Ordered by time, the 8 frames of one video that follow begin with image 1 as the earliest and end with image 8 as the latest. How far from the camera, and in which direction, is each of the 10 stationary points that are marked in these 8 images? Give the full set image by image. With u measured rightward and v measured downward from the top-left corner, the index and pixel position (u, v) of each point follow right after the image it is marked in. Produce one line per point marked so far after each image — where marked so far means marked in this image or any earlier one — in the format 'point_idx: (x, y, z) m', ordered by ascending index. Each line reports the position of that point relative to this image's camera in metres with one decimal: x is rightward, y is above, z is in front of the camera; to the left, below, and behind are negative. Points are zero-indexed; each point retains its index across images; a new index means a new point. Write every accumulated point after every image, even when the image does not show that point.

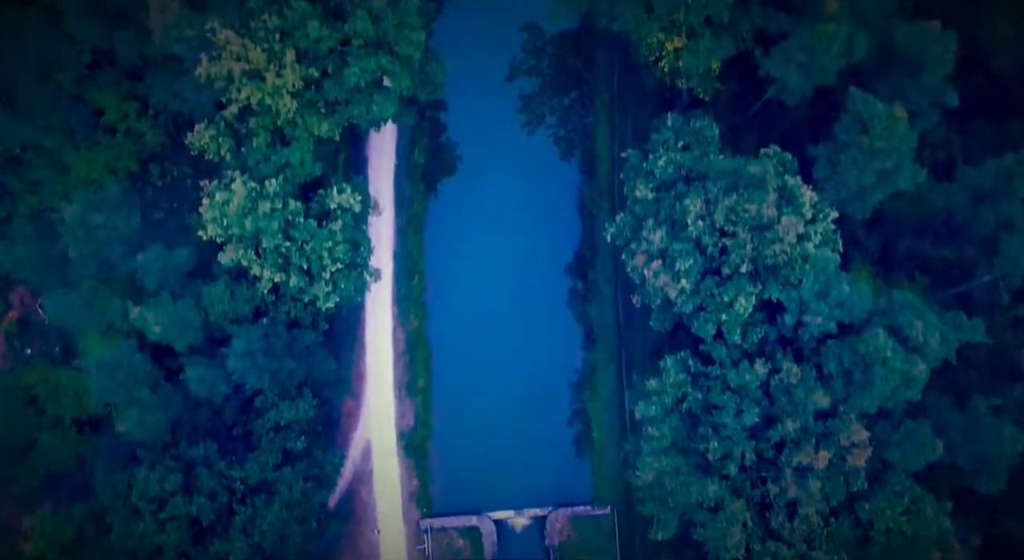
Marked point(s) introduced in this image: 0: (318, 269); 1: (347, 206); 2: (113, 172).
0: (-2.8, 0.0, +11.0) m
1: (-2.4, +0.8, +11.3) m
2: (-6.6, +1.7, +12.5) m
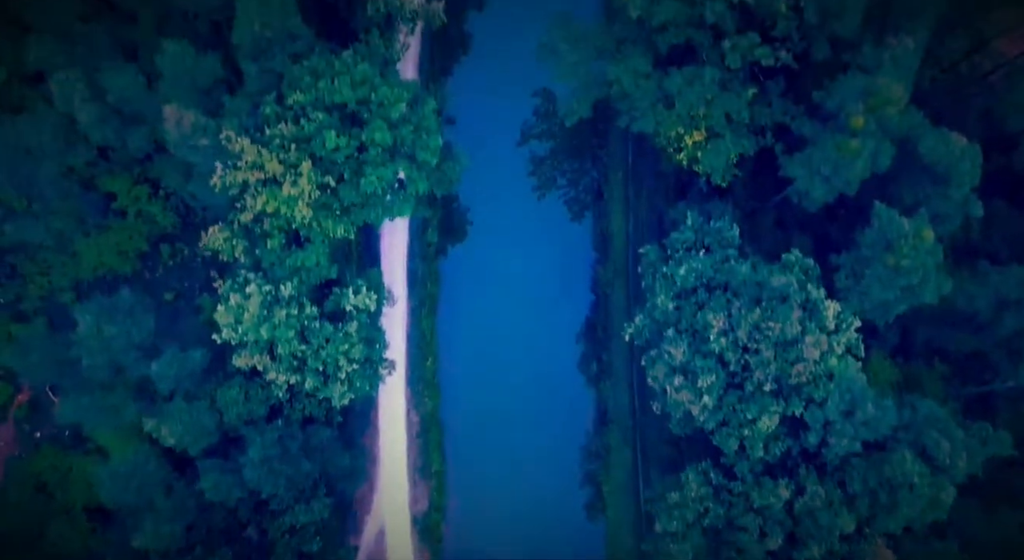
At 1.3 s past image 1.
0: (-2.5, -1.4, +10.9) m
1: (-2.2, -0.5, +11.2) m
2: (-6.3, +0.3, +12.4) m
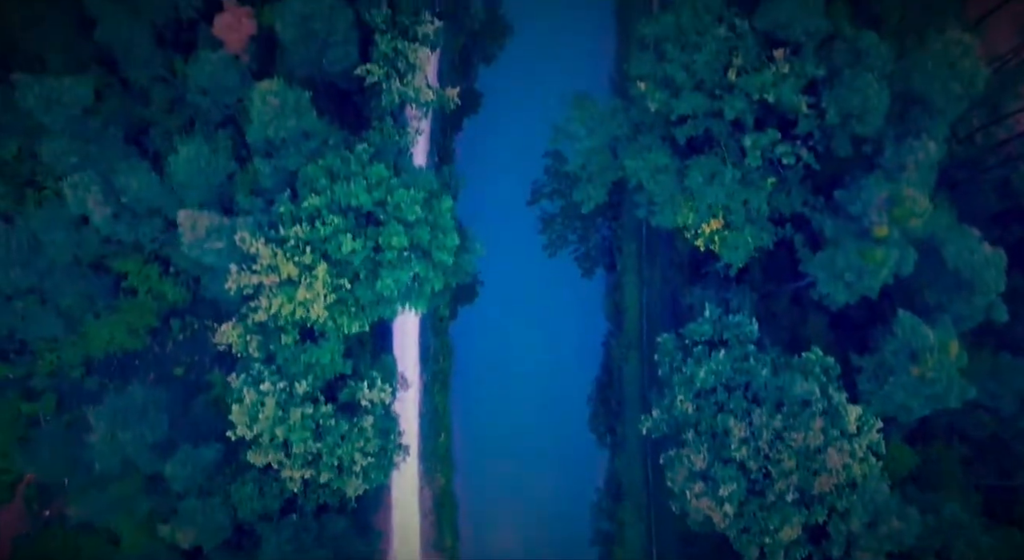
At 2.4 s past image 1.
0: (-2.3, -2.6, +10.8) m
1: (-2.0, -1.7, +11.0) m
2: (-6.1, -0.9, +12.3) m
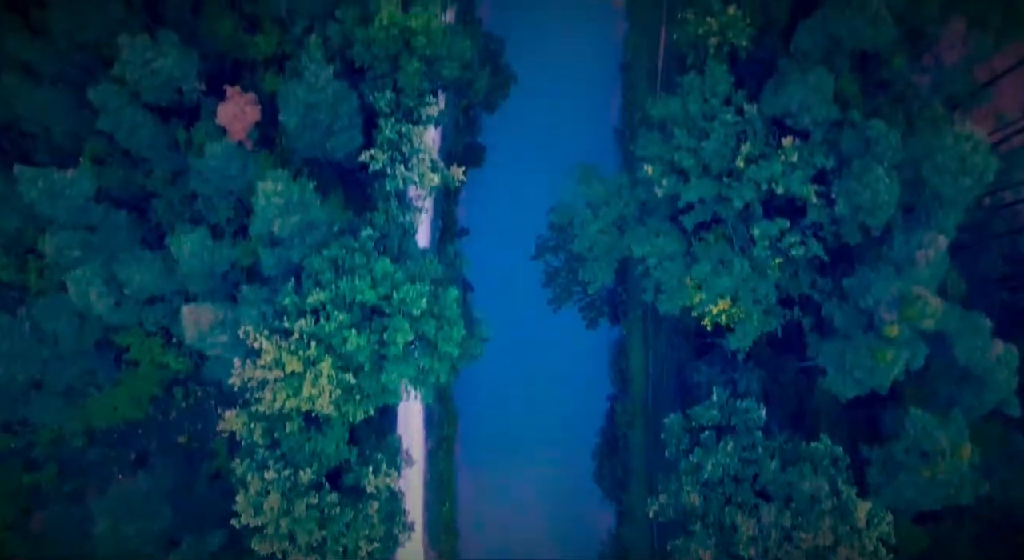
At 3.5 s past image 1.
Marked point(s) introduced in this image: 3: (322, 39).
0: (-2.2, -3.7, +10.8) m
1: (-1.9, -2.8, +11.0) m
2: (-6.0, -2.0, +12.2) m
3: (-2.5, +3.1, +9.9) m
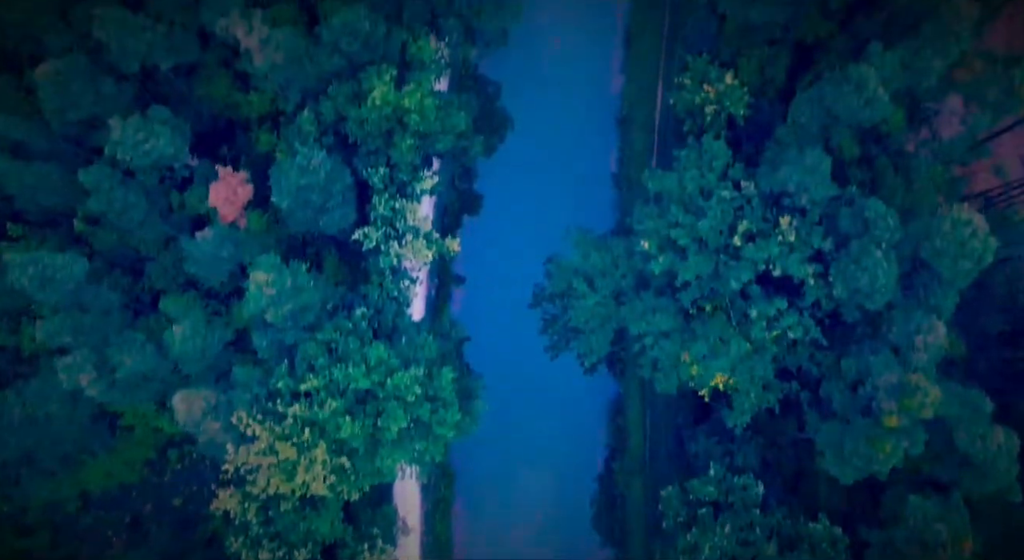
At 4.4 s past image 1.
0: (-2.3, -4.7, +10.7) m
1: (-1.9, -3.8, +10.9) m
2: (-6.1, -3.0, +12.1) m
3: (-2.5, +2.1, +9.8) m
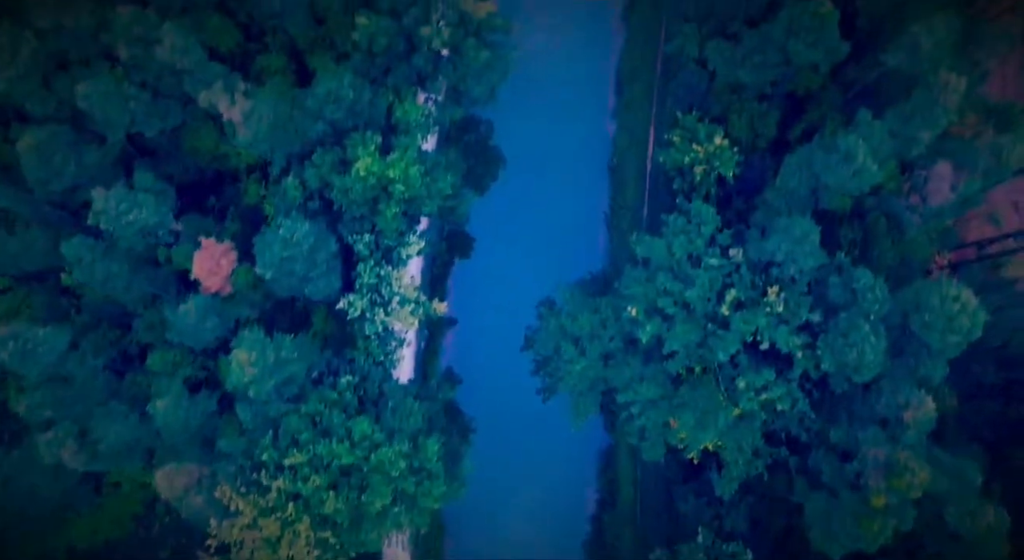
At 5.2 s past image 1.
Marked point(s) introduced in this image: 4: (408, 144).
0: (-2.5, -5.5, +10.6) m
1: (-2.1, -4.7, +10.8) m
2: (-6.2, -3.8, +12.1) m
3: (-2.7, +1.3, +9.7) m
4: (-1.3, +1.7, +9.8) m
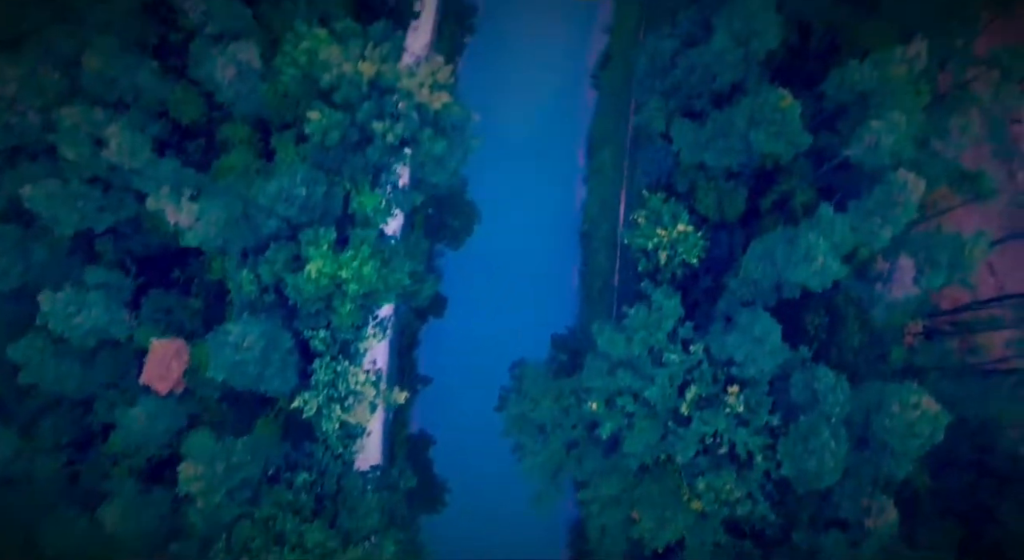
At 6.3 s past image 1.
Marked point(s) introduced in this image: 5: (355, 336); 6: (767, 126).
0: (-2.9, -6.7, +10.5) m
1: (-2.6, -5.9, +10.7) m
2: (-6.7, -5.0, +12.0) m
3: (-3.2, +0.1, +9.6) m
4: (-1.9, +0.5, +9.6) m
5: (-2.0, -0.7, +9.9) m
6: (+3.3, +2.0, +9.9) m
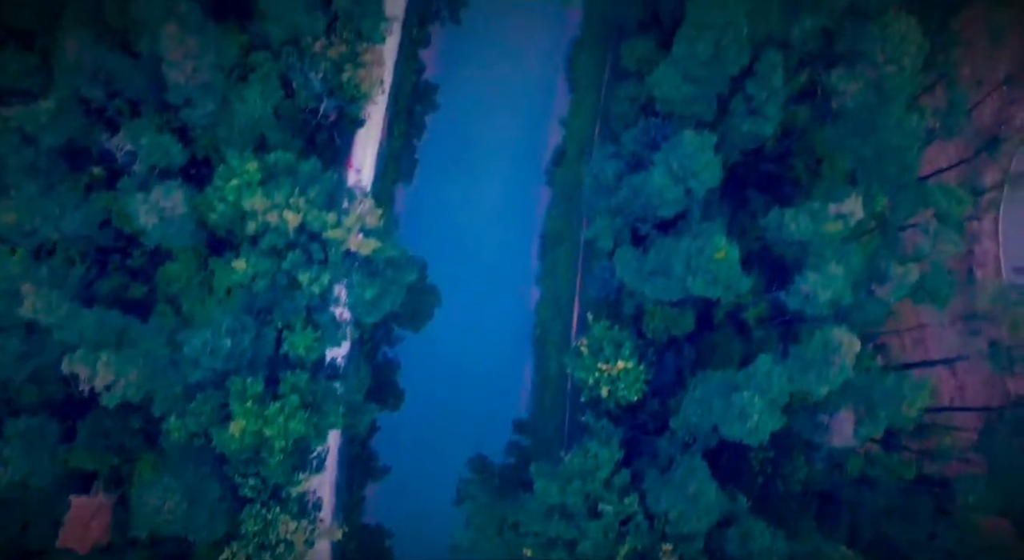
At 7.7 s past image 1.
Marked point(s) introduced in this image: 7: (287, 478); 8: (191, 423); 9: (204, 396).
0: (-3.7, -8.5, +10.3) m
1: (-3.4, -7.6, +10.5) m
2: (-7.5, -6.8, +11.8) m
3: (-4.1, -1.7, +9.4) m
4: (-2.7, -1.2, +9.4) m
5: (-2.8, -2.5, +9.7) m
6: (+2.5, +0.3, +9.7) m
7: (-2.9, -2.4, +9.6) m
8: (-3.9, -1.6, +9.3) m
9: (-3.7, -1.3, +9.2) m
